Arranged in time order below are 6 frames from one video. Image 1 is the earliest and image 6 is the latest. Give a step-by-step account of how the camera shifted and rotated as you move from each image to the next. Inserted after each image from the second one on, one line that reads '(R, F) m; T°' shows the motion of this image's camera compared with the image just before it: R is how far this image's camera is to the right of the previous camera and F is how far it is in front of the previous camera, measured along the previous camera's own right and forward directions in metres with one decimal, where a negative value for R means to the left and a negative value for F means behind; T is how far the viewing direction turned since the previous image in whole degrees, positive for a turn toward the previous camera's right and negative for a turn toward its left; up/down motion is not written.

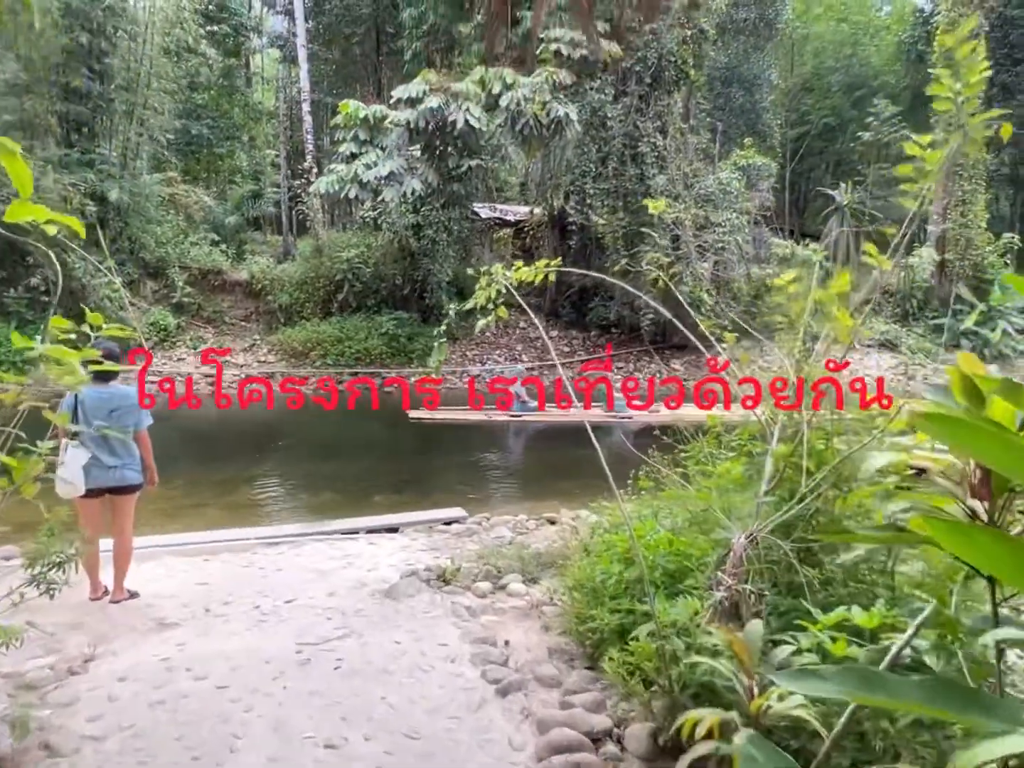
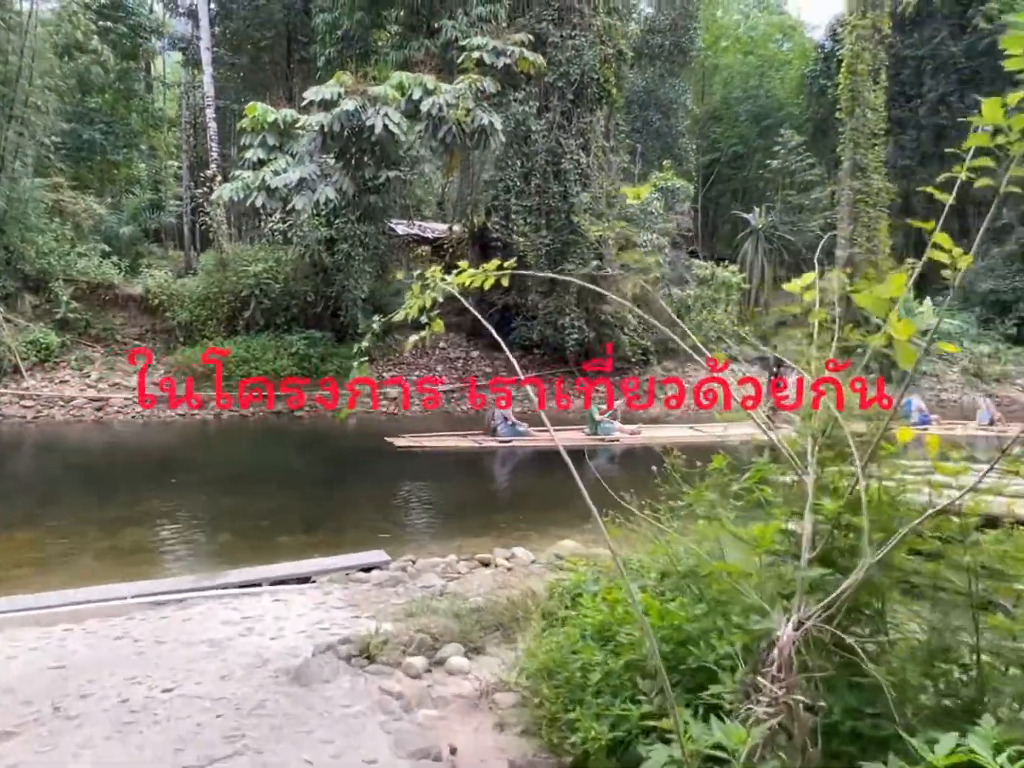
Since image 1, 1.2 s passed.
(-0.1, +0.6) m; +6°
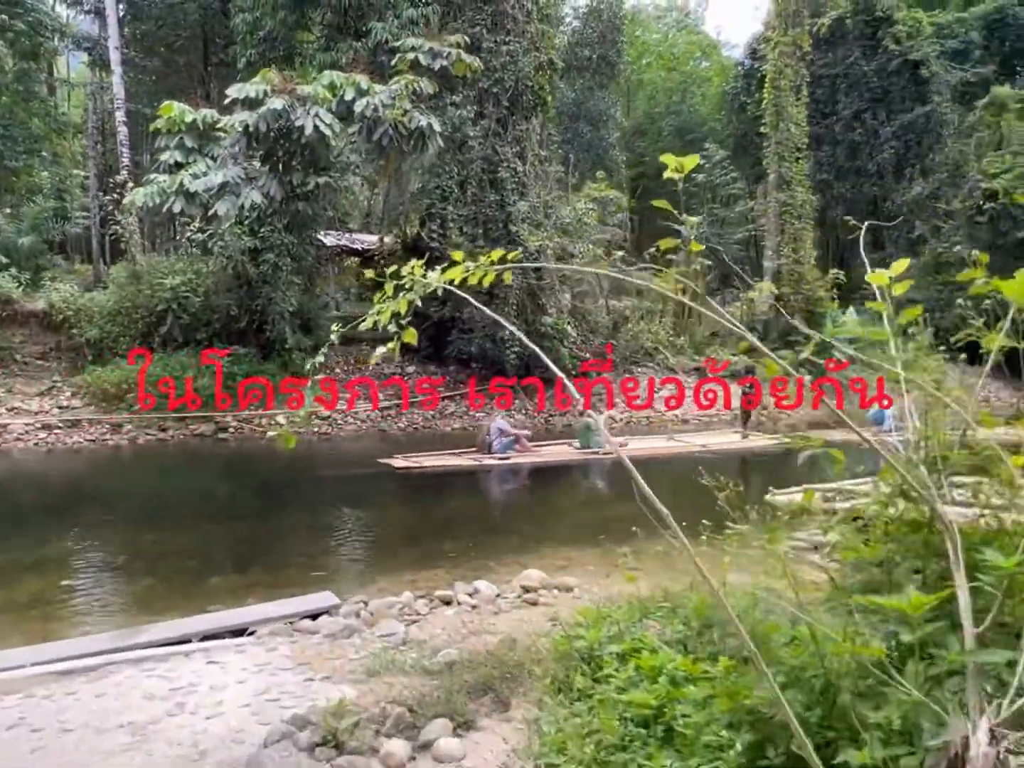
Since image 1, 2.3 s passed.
(-0.2, +0.5) m; +5°
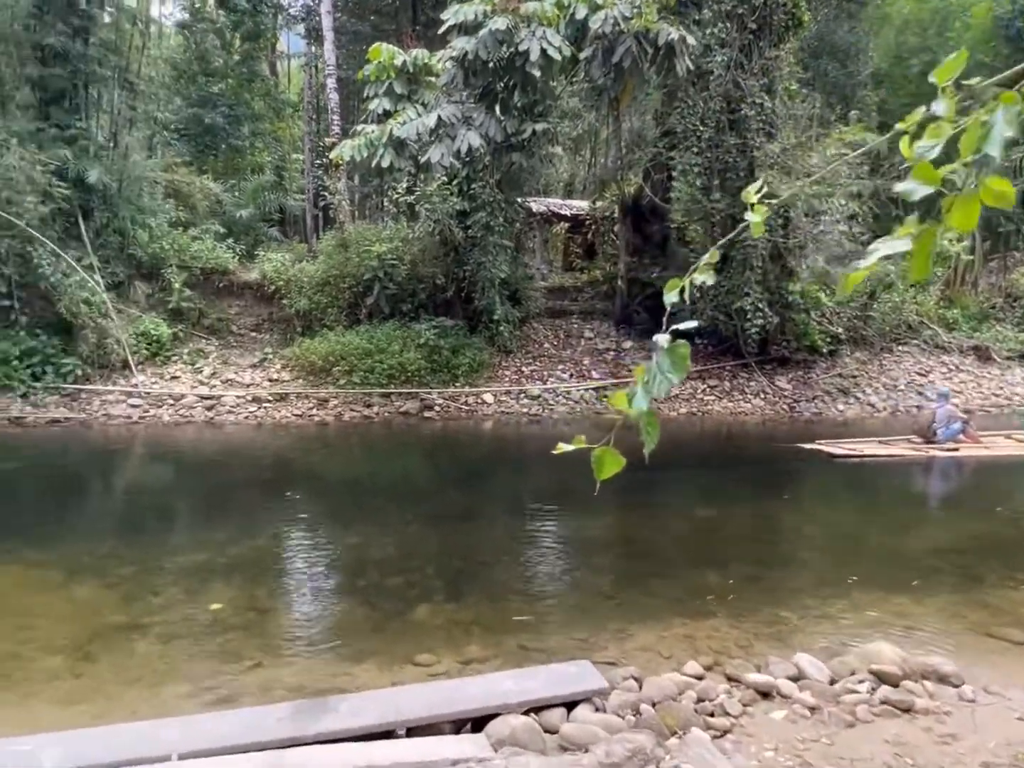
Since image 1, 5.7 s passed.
(-0.6, +1.5) m; -14°
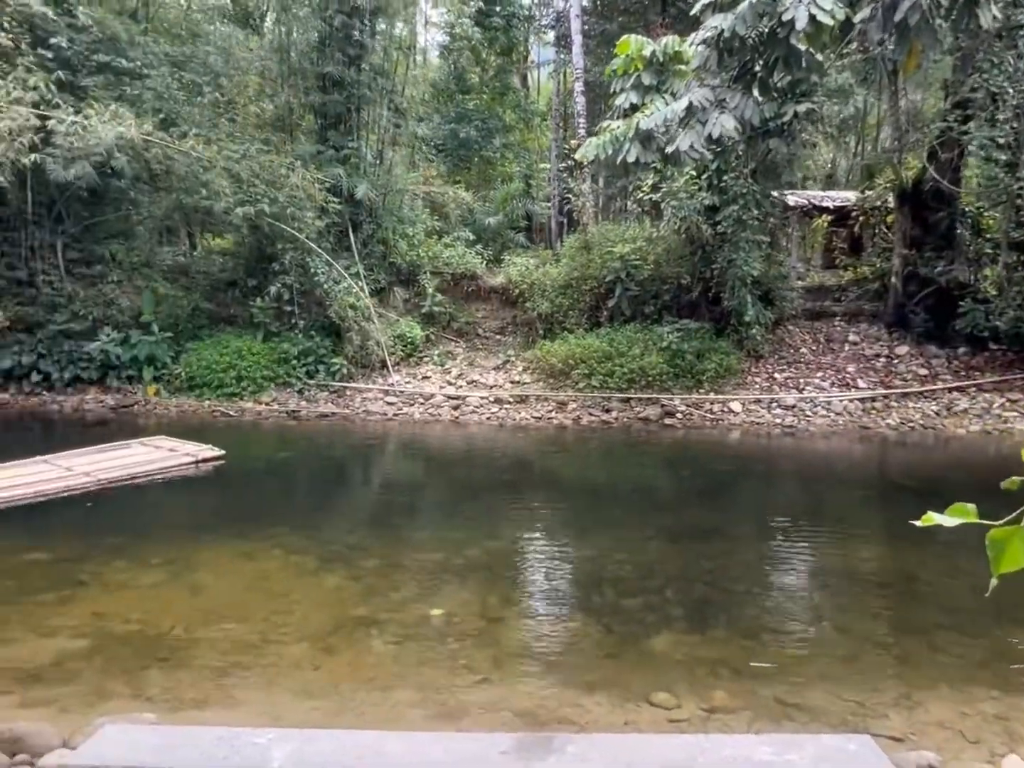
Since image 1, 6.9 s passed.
(-0.1, +0.4) m; -18°
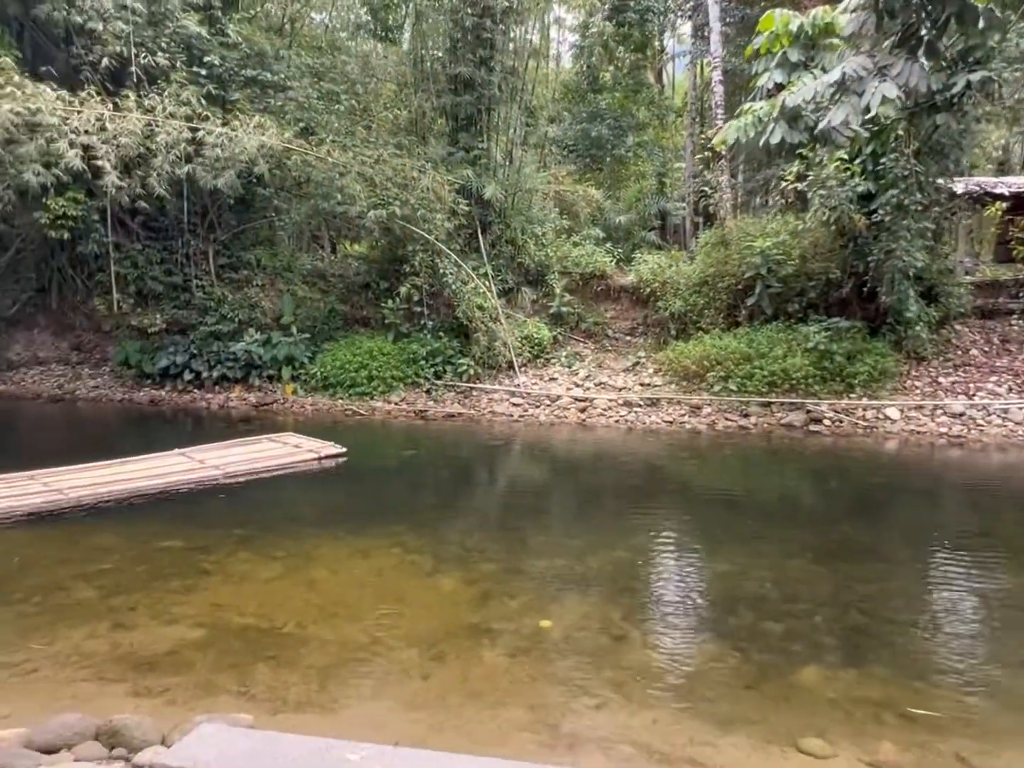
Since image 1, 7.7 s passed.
(0.0, +0.3) m; -10°
